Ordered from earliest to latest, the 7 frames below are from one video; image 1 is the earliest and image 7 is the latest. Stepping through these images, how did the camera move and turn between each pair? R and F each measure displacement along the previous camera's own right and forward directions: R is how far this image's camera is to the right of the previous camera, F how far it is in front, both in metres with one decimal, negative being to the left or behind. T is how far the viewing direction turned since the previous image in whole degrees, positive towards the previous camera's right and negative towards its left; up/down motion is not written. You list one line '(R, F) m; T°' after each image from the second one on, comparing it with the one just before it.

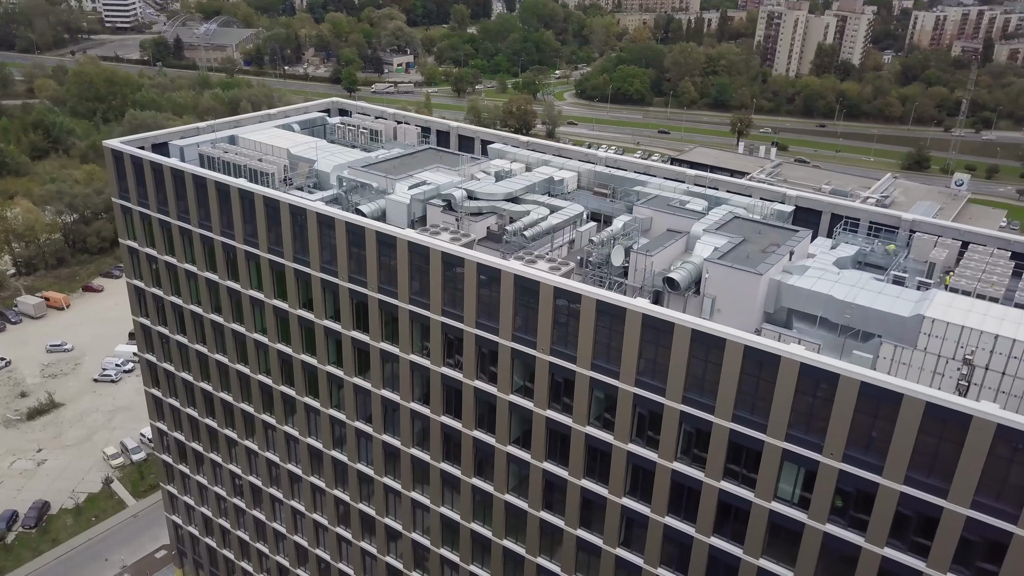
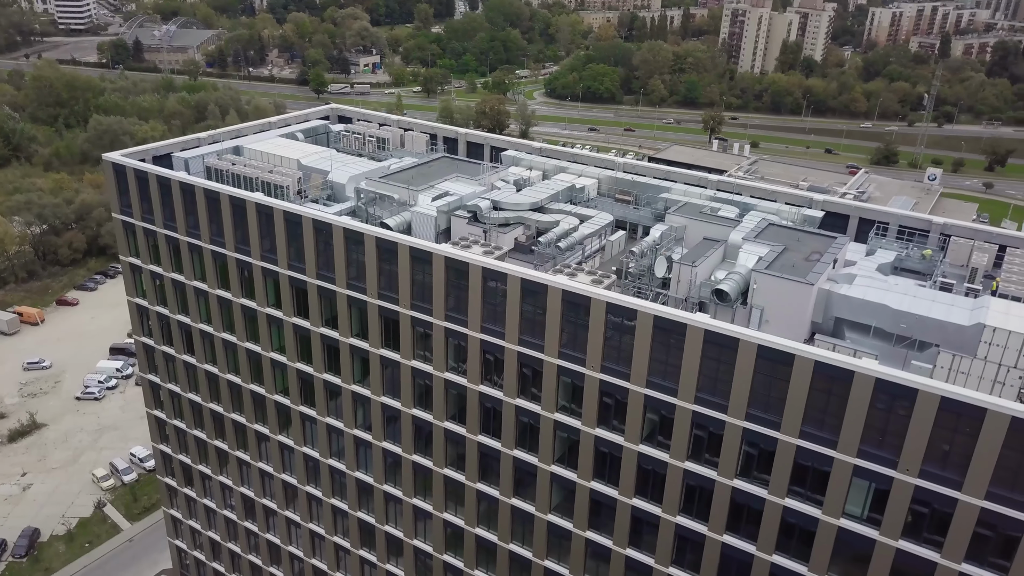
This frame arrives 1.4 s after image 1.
(-3.1, +1.0) m; +2°
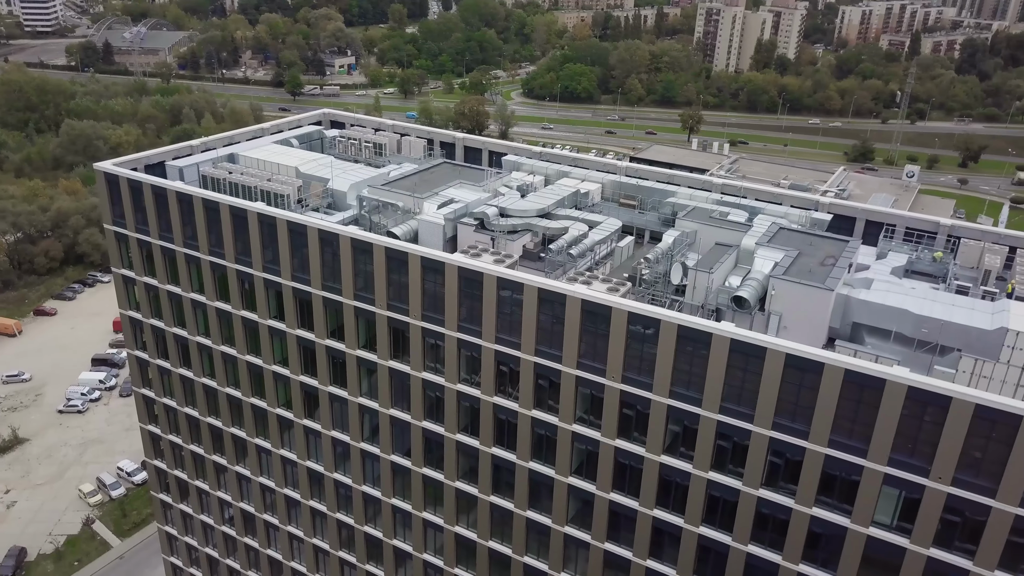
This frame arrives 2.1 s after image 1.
(-1.5, +0.6) m; +2°
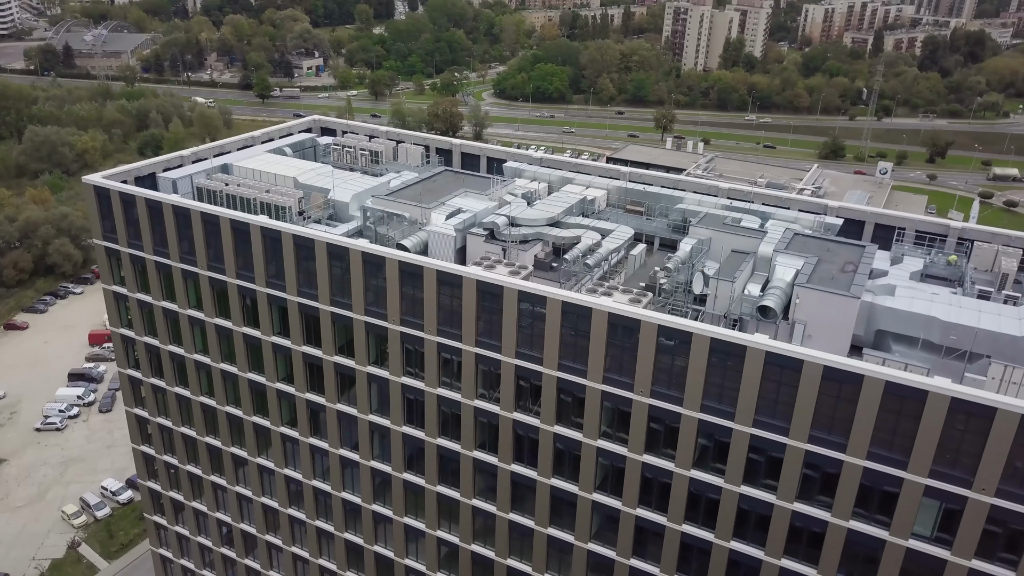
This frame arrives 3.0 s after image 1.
(-2.0, +0.8) m; +2°
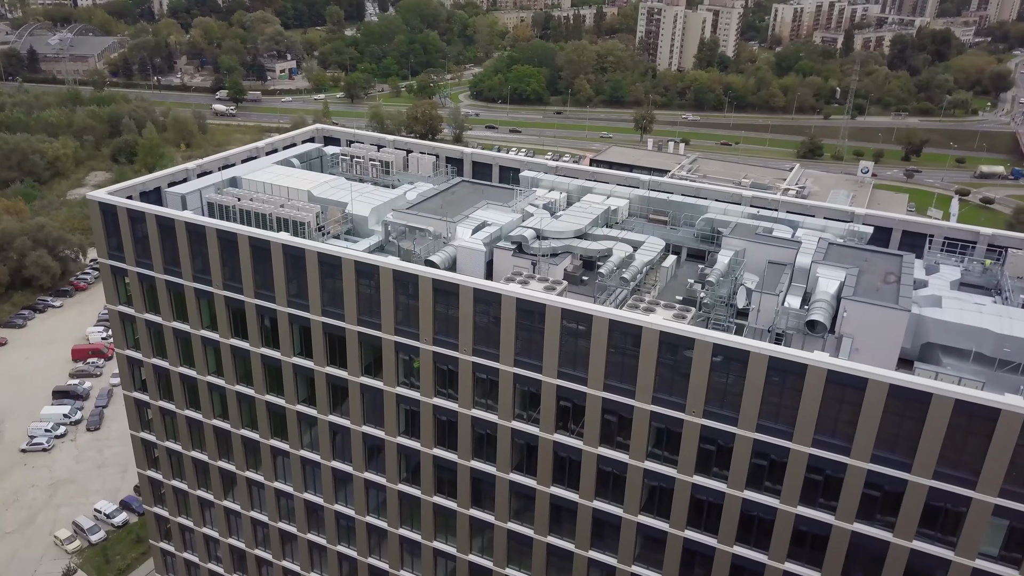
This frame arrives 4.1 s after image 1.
(-2.6, +1.0) m; +2°
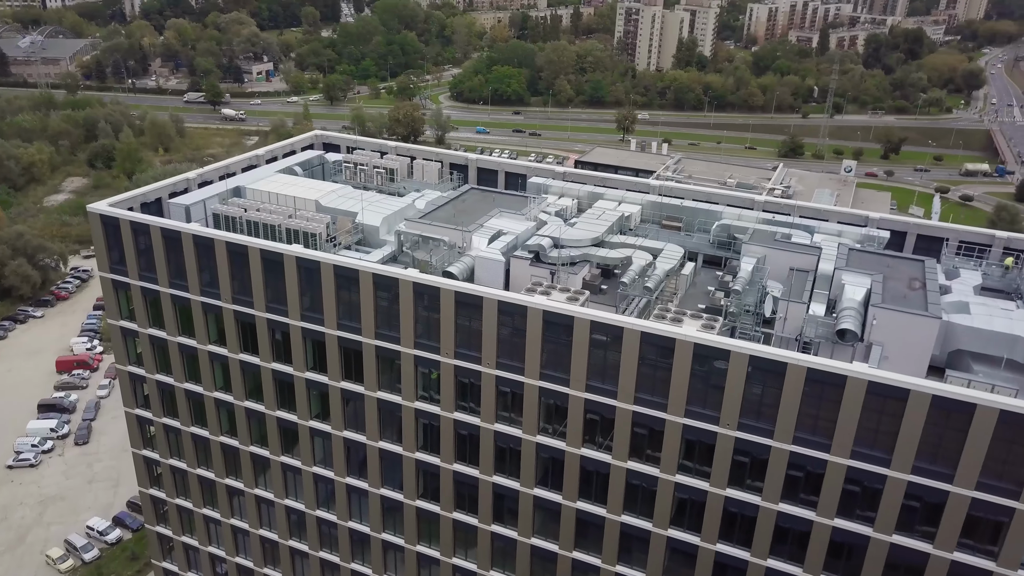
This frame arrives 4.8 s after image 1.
(-1.8, +0.7) m; +2°
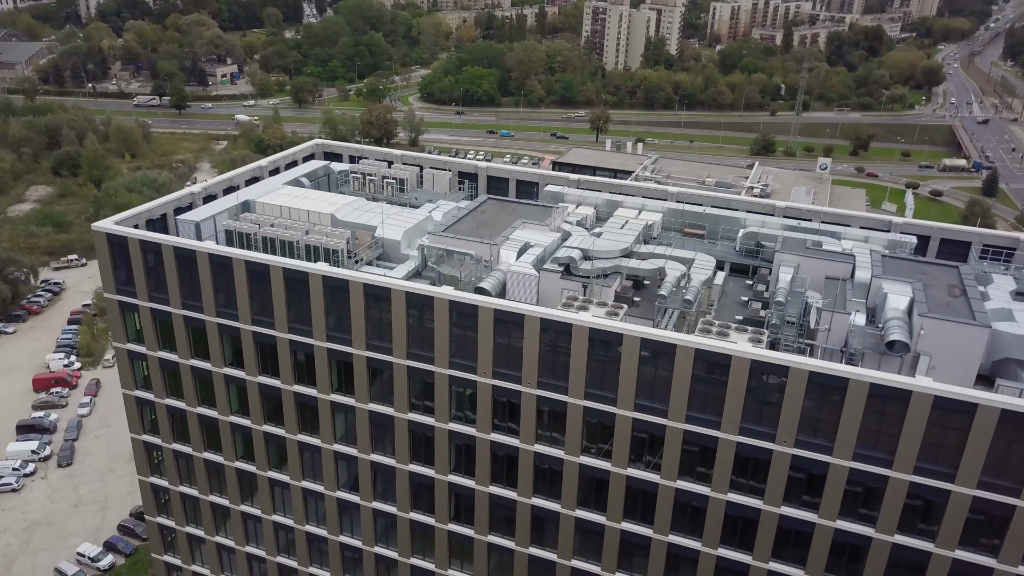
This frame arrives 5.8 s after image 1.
(-2.8, +1.0) m; +2°
